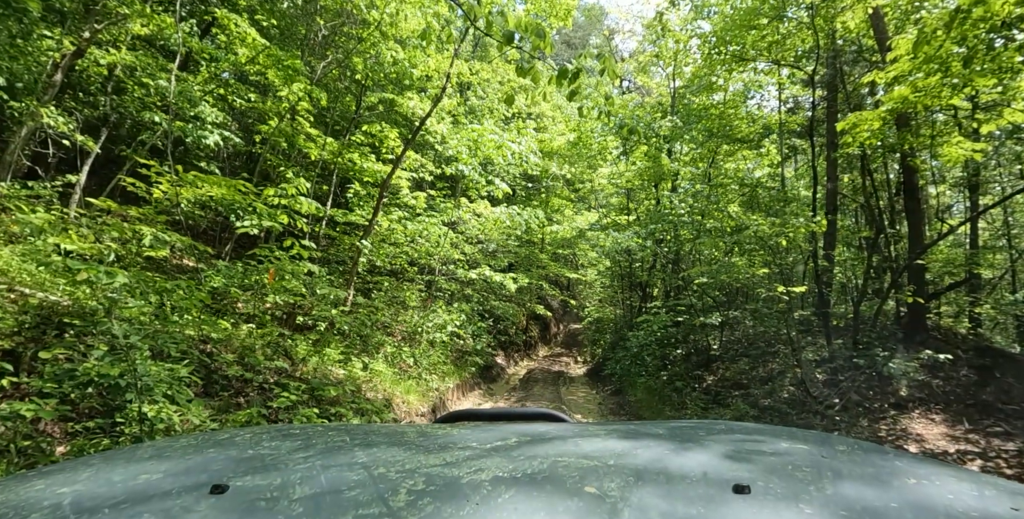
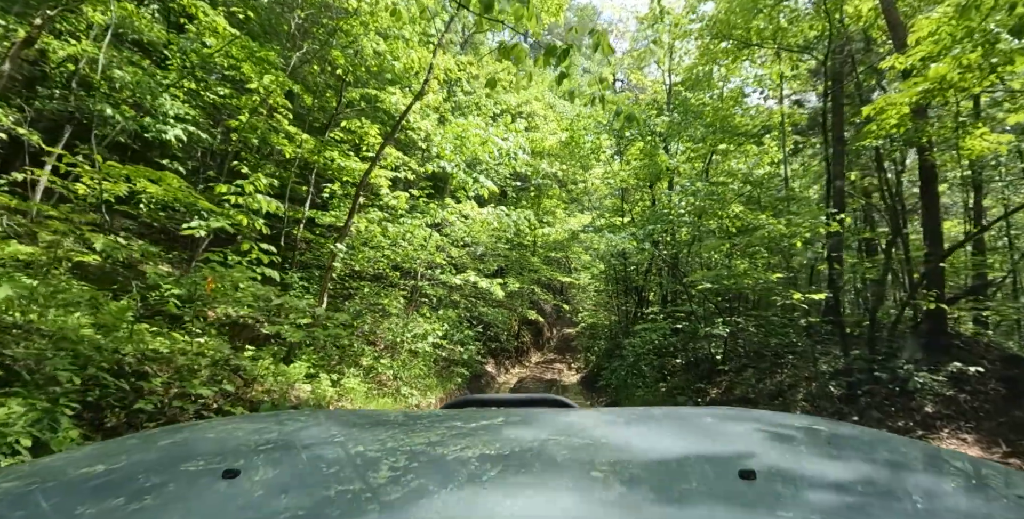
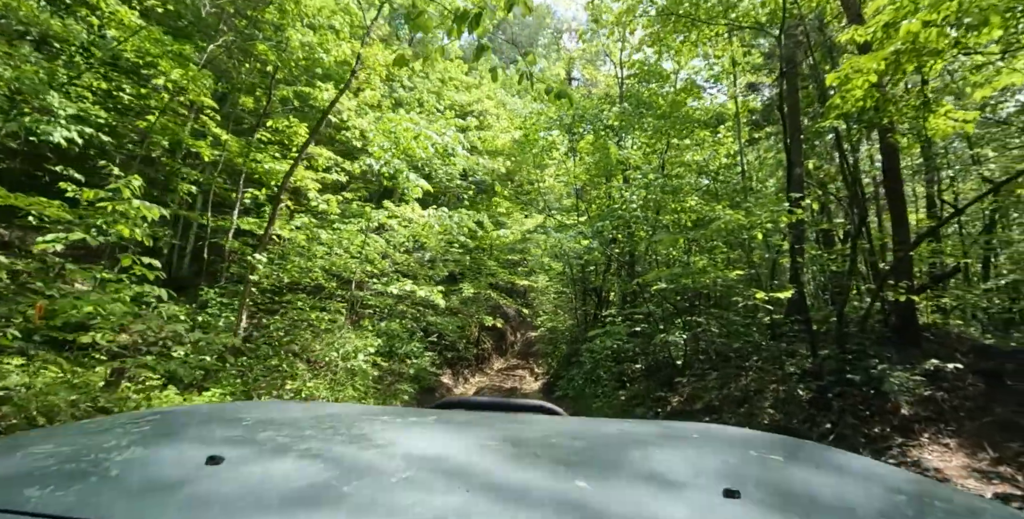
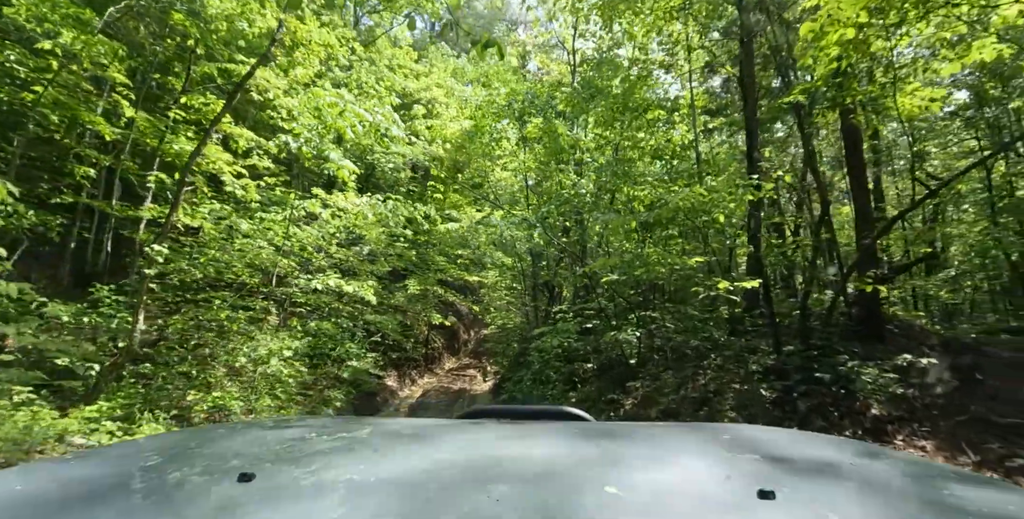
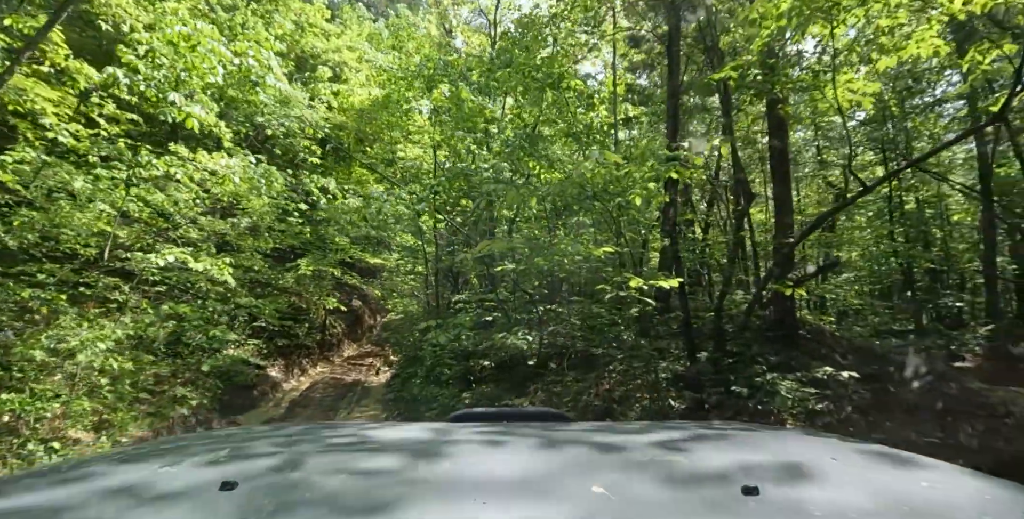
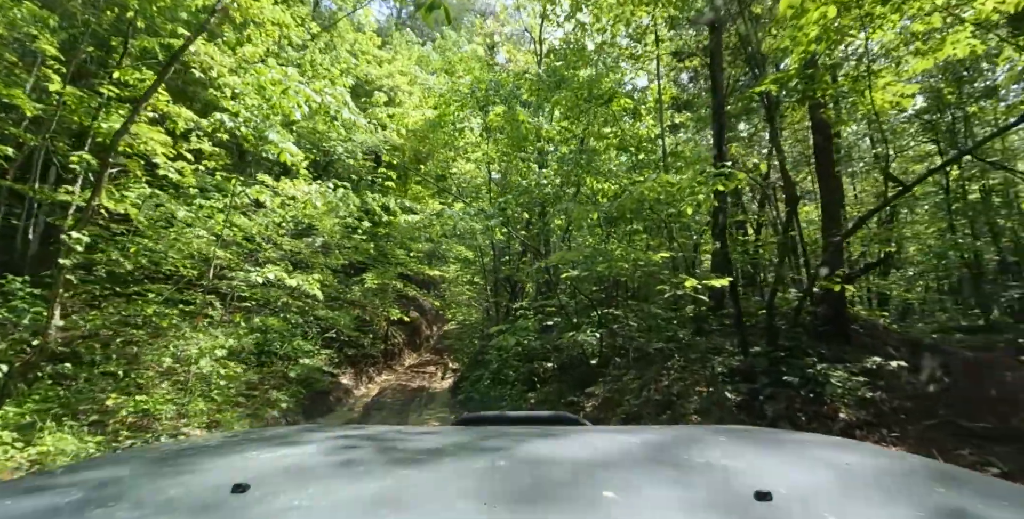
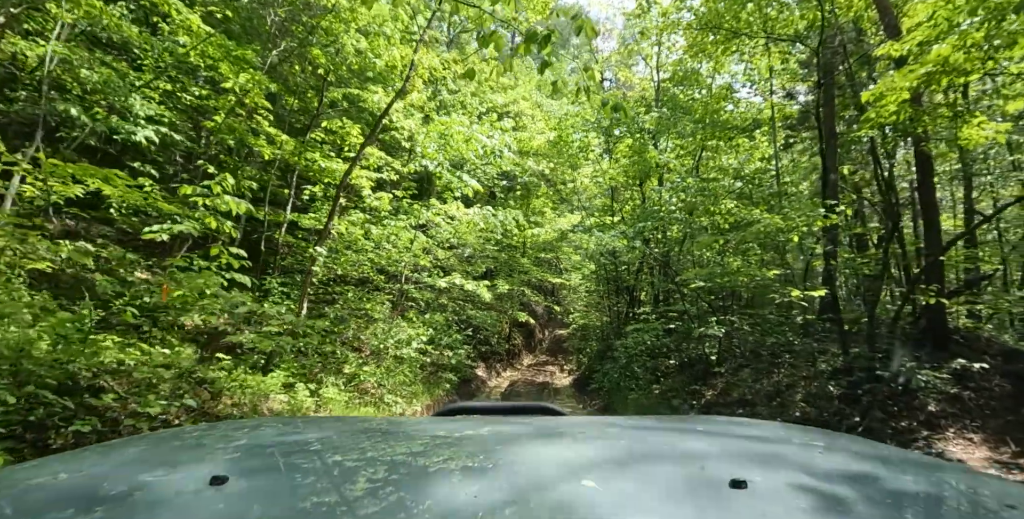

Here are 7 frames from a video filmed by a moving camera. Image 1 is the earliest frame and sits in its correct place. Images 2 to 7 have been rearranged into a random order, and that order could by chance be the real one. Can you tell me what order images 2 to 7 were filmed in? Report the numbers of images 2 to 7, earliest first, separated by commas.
2, 7, 3, 4, 6, 5
